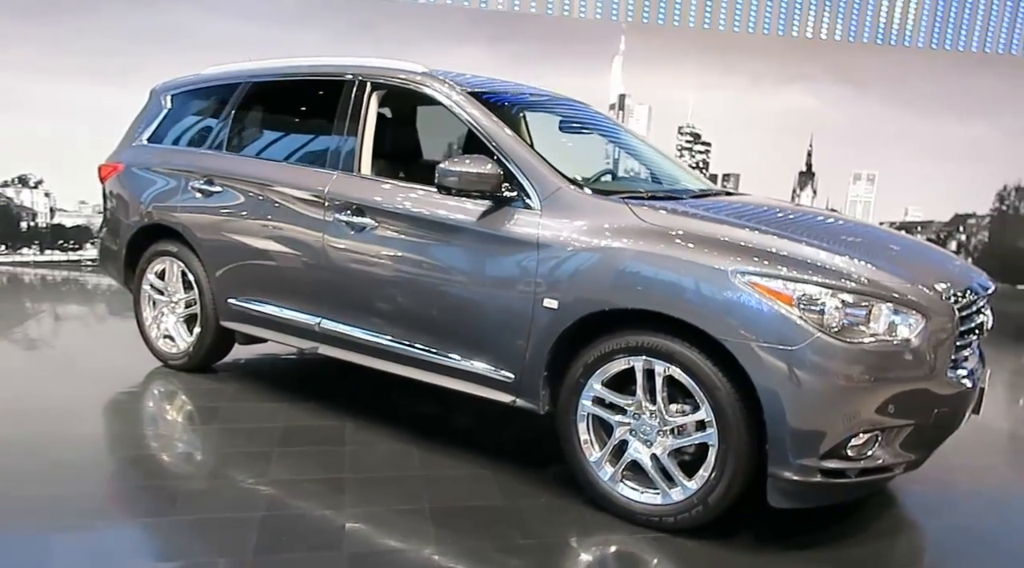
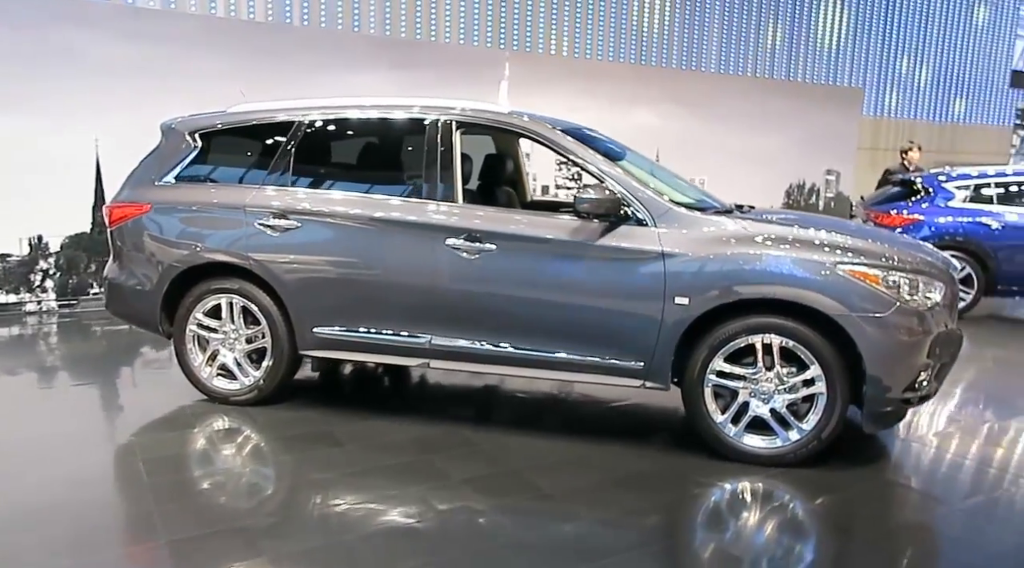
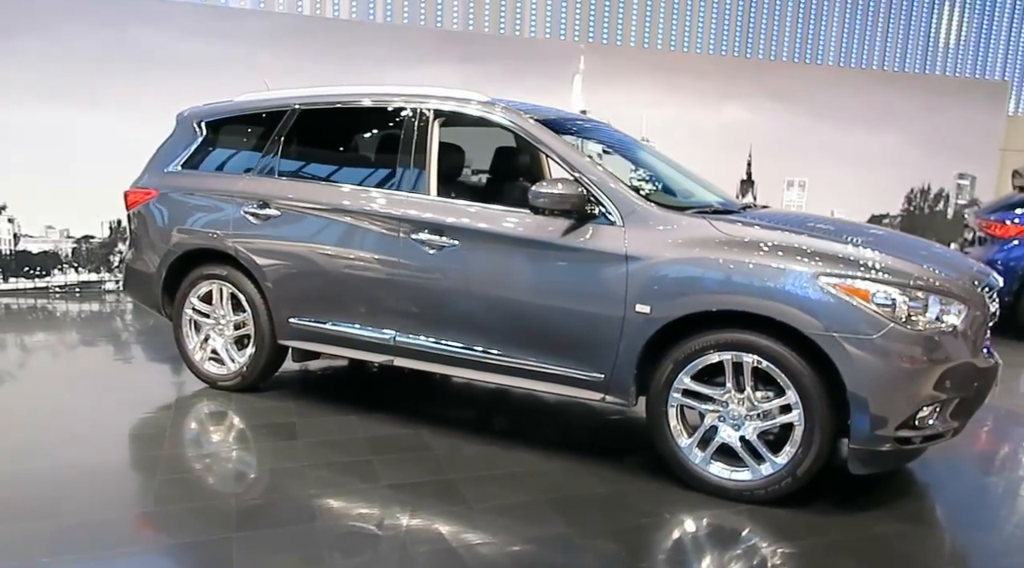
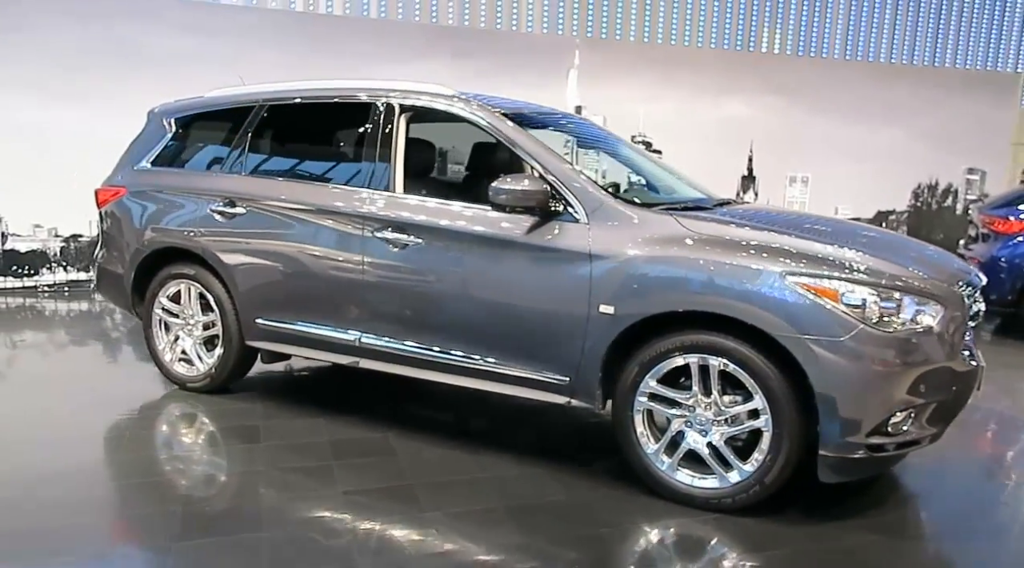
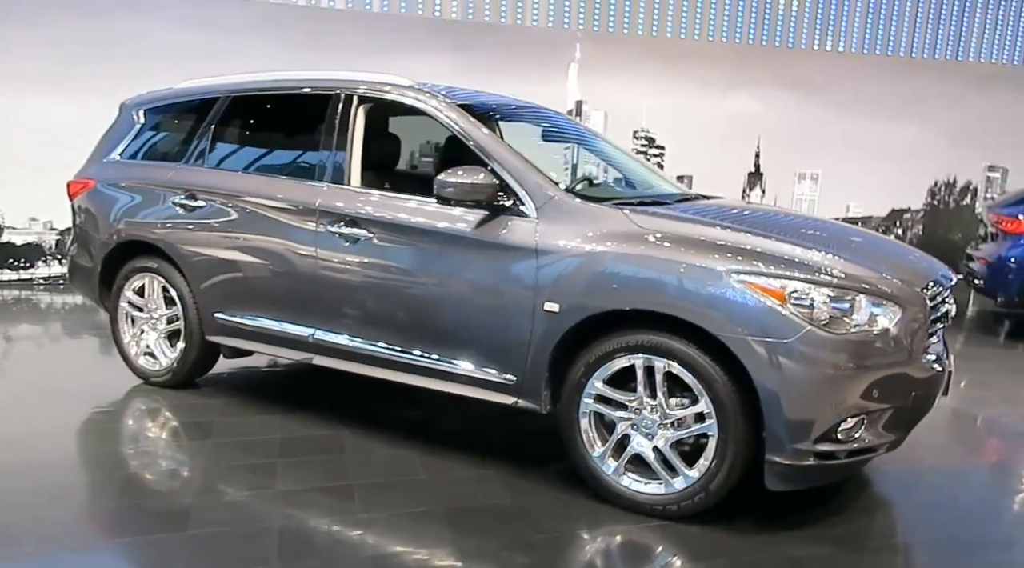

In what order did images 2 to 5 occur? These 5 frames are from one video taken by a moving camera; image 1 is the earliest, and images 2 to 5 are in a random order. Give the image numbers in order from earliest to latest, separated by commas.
5, 4, 3, 2
